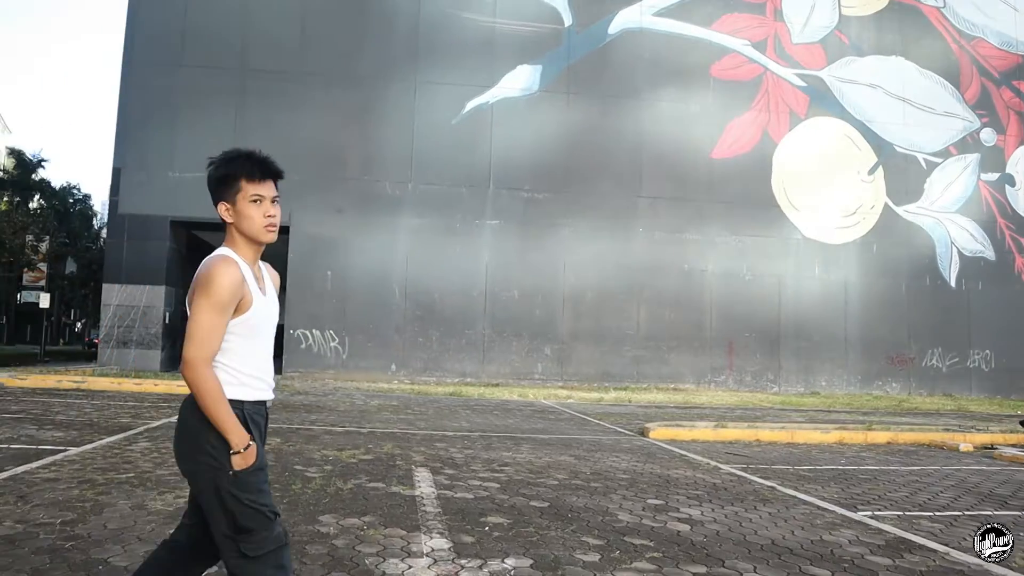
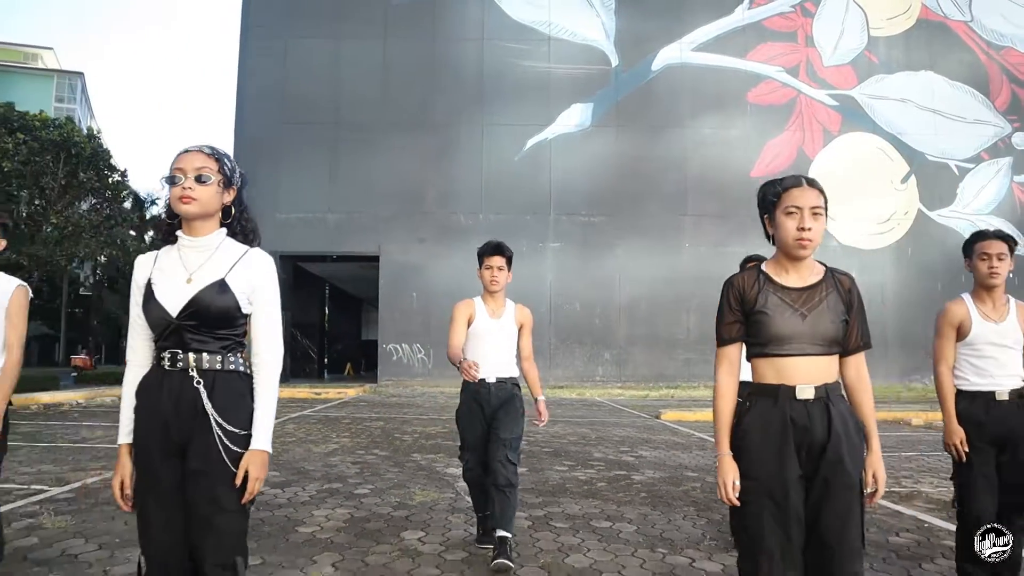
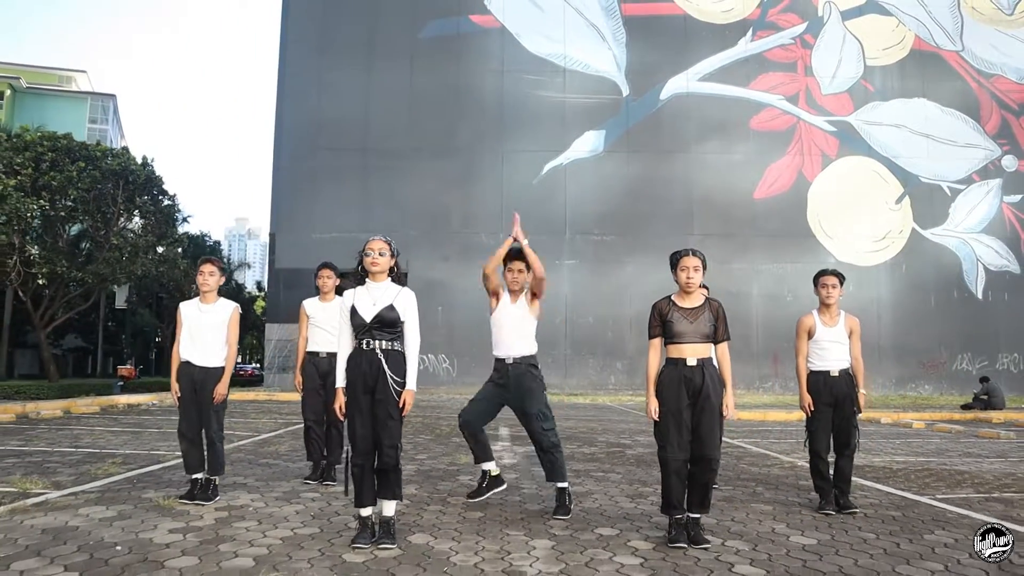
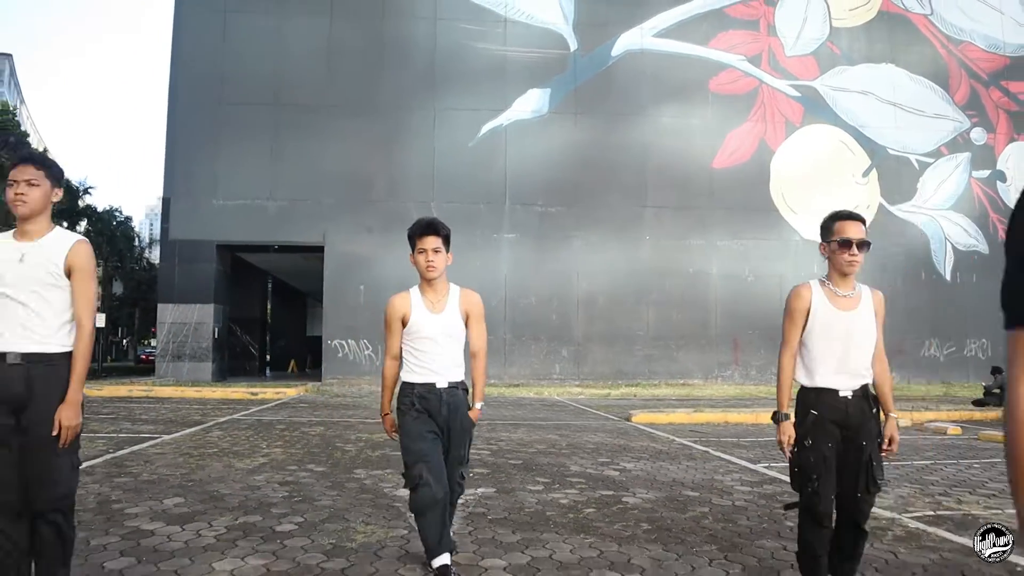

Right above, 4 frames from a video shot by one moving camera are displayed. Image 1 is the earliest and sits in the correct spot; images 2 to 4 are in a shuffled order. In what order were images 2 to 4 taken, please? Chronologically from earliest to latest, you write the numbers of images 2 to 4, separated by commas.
4, 2, 3
